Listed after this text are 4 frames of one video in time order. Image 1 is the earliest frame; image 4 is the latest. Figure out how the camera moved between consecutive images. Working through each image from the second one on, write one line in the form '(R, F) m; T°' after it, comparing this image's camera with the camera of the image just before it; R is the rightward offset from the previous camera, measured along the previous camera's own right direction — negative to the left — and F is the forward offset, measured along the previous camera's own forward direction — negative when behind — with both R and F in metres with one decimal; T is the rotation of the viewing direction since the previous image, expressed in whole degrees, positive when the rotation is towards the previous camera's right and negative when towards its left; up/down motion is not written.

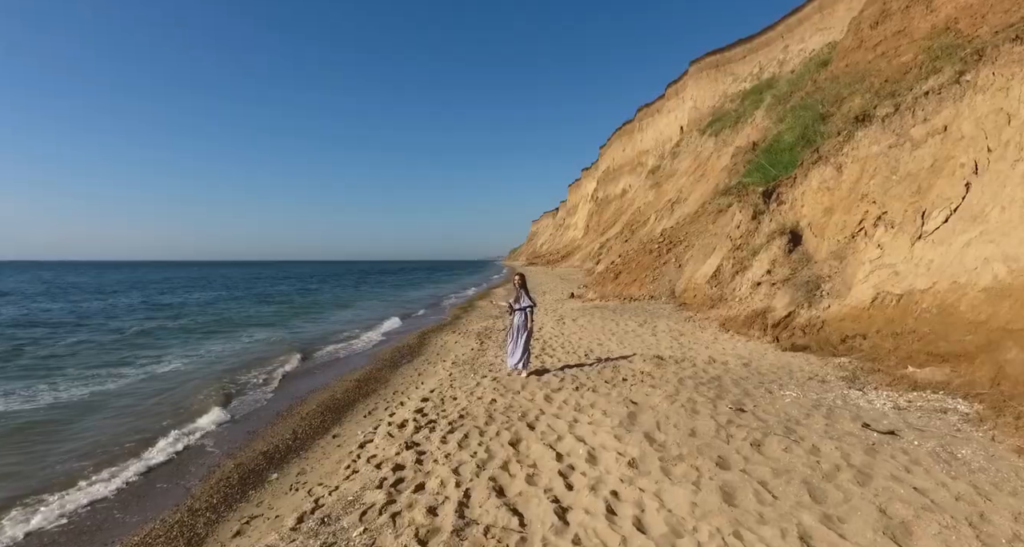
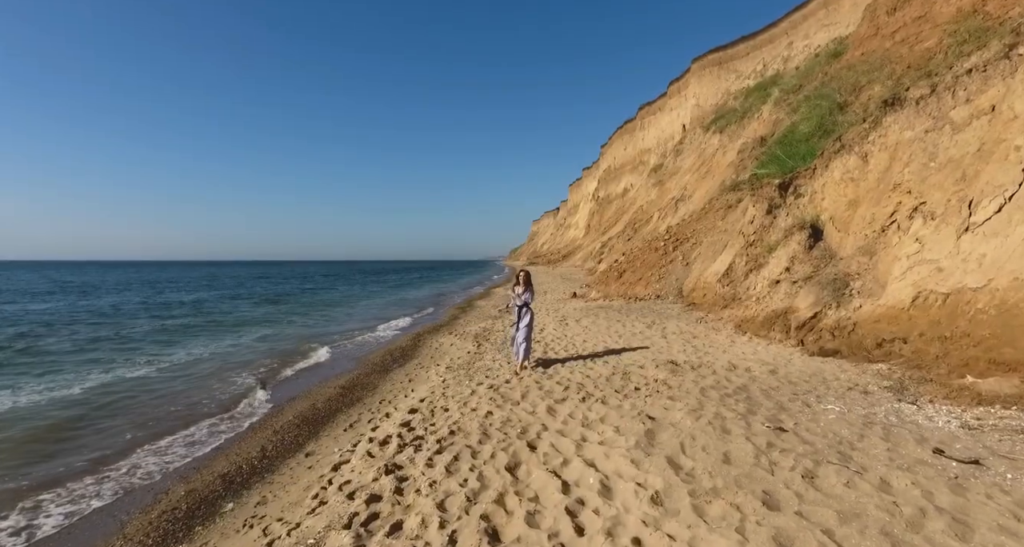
(0.0, +0.7) m; 0°
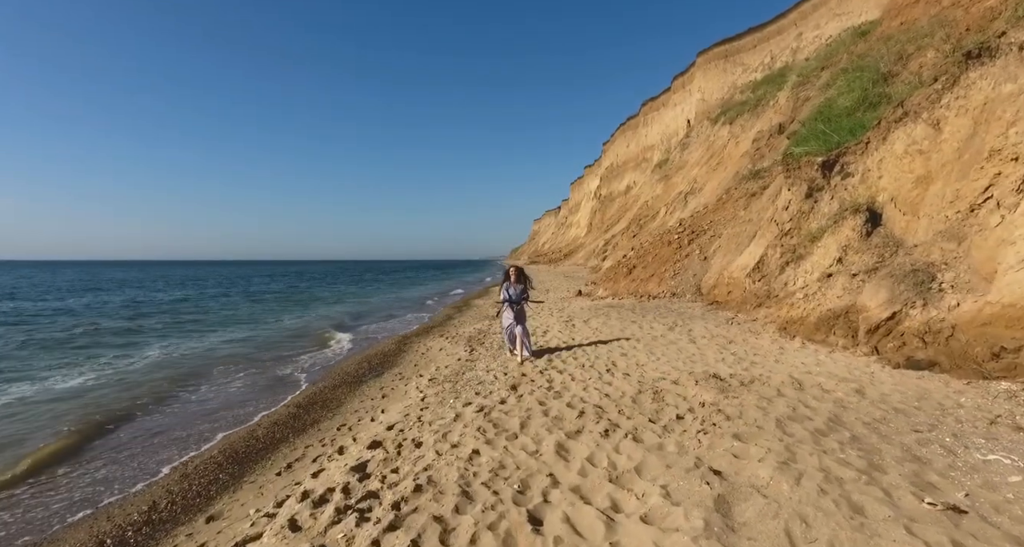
(+0.1, +1.6) m; 0°
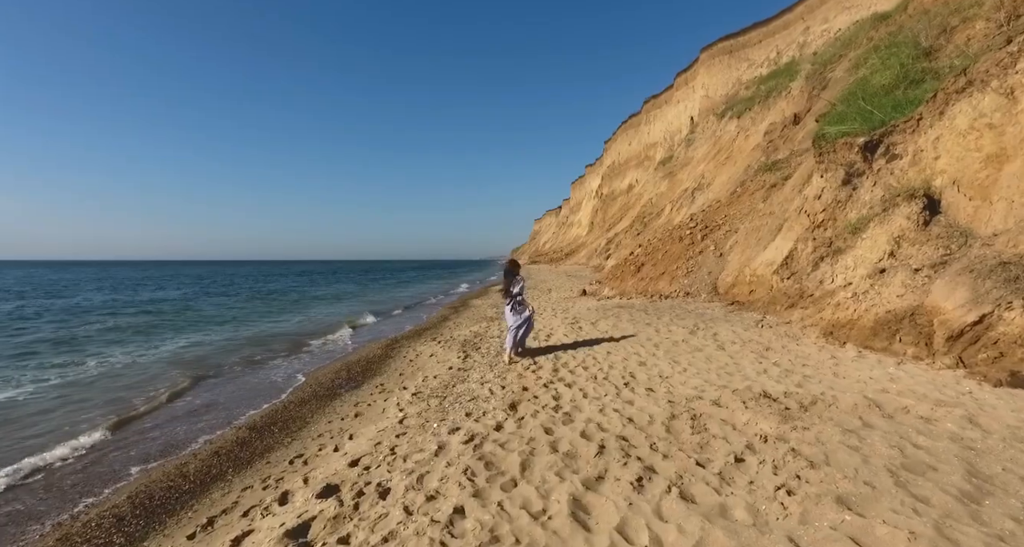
(0.0, +1.1) m; 0°
